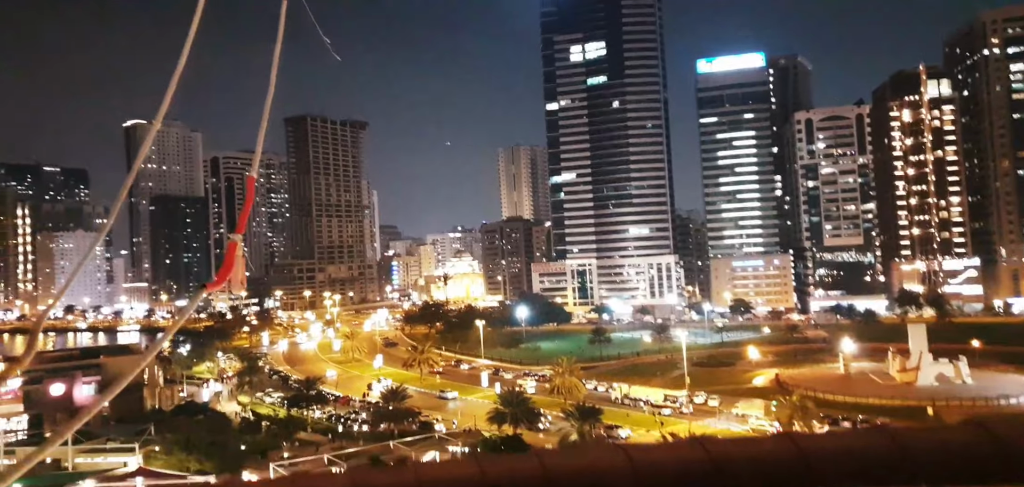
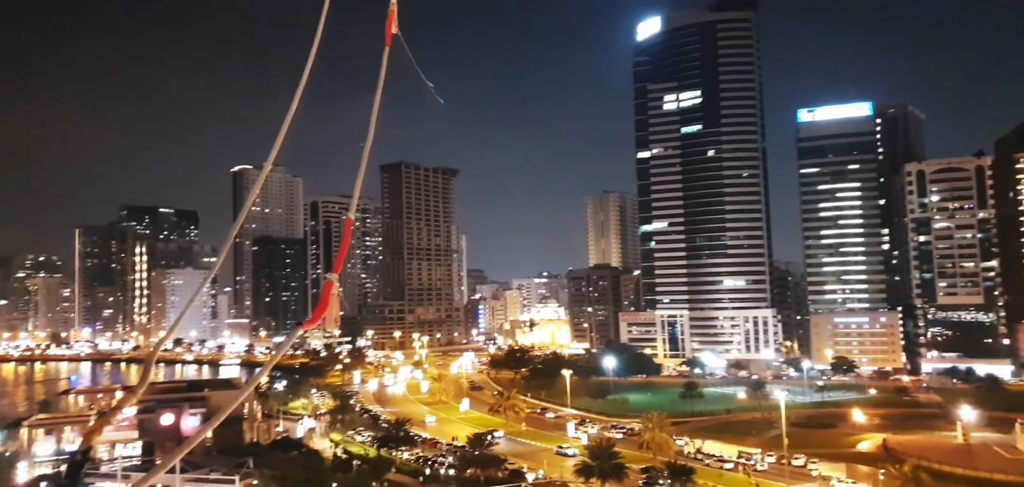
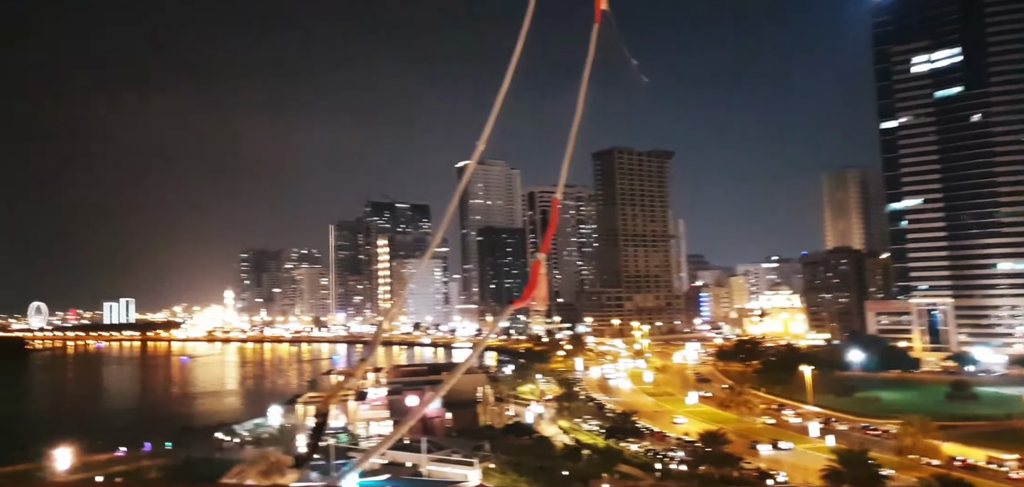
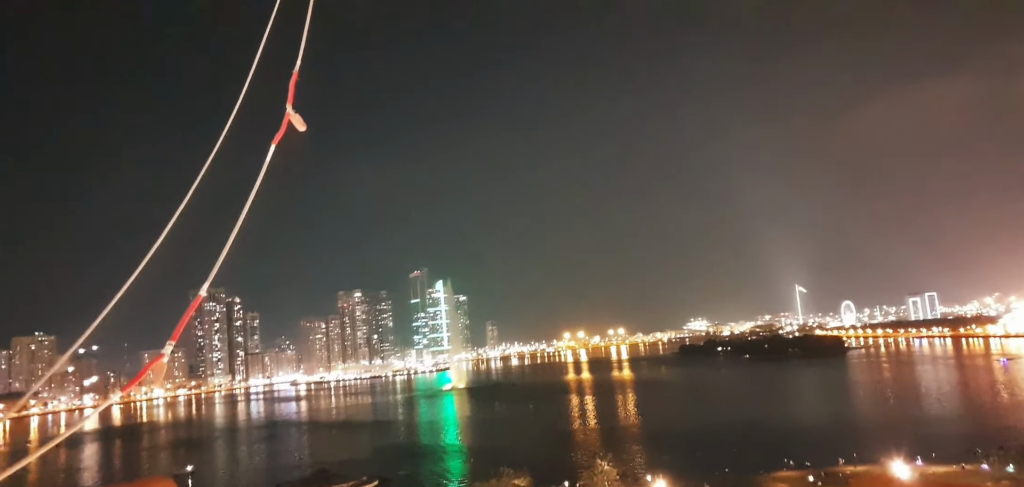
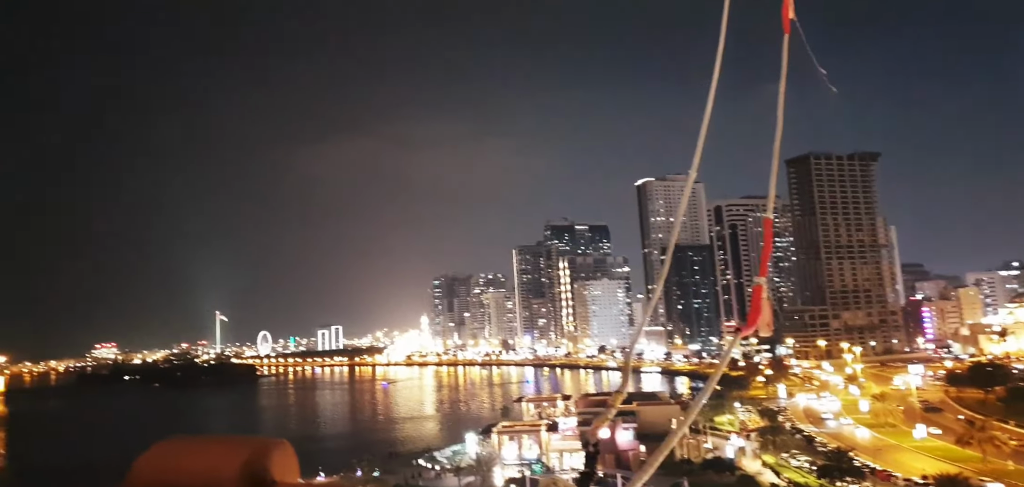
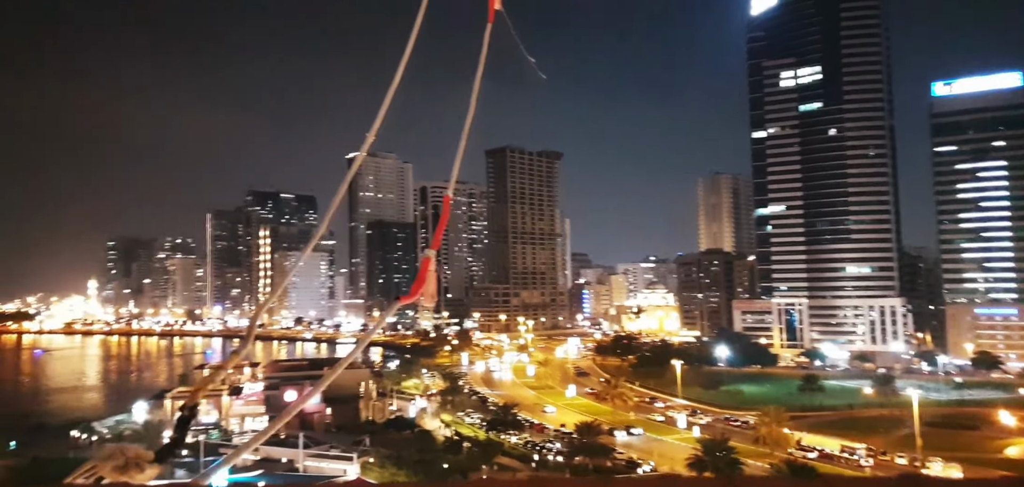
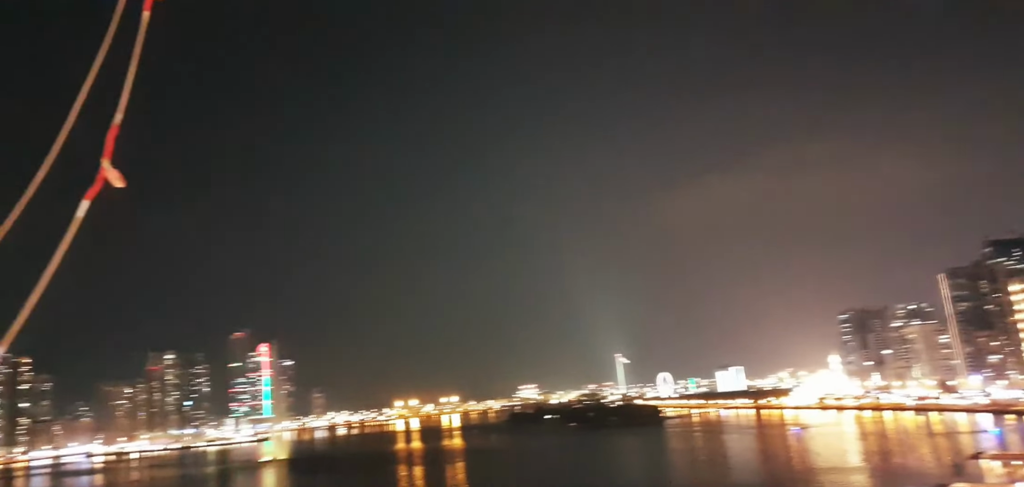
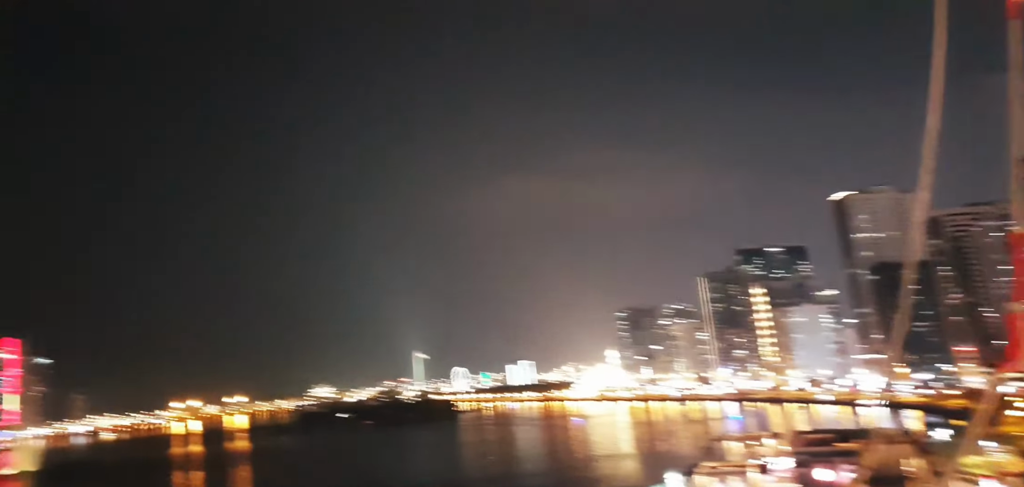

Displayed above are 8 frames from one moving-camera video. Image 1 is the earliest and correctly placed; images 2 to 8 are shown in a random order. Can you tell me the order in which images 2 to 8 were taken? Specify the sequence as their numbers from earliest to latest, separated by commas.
2, 6, 3, 5, 8, 7, 4
